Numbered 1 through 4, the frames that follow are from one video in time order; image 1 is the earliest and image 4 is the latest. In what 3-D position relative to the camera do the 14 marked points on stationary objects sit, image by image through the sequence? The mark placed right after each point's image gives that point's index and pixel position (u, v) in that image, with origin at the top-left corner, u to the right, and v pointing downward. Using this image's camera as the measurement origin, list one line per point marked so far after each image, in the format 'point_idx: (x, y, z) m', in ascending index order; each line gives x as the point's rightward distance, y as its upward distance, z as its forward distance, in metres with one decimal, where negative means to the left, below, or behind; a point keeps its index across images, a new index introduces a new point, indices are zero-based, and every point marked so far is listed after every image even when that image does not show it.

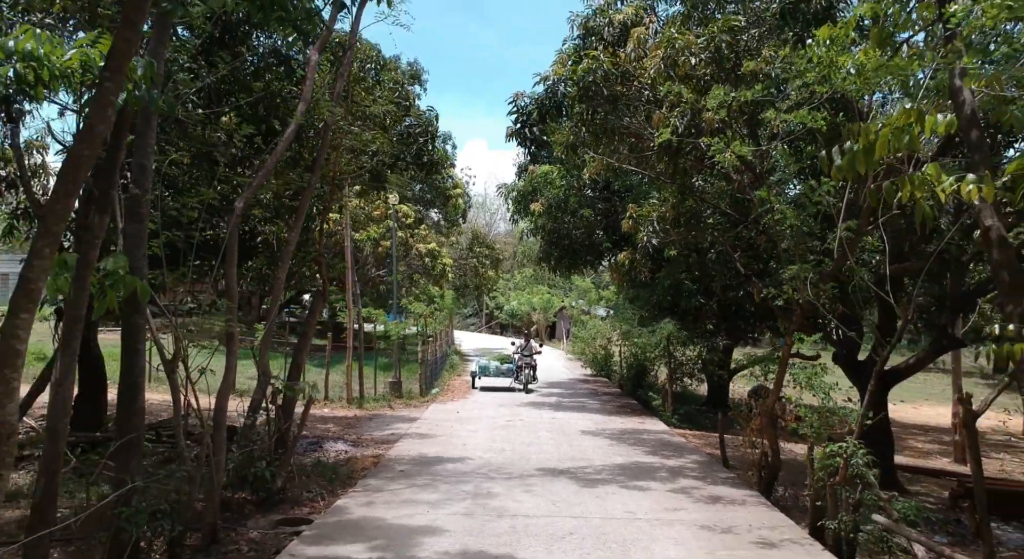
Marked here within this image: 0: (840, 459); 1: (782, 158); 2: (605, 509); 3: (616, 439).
0: (+2.6, -1.4, +7.0) m
1: (+2.5, +1.2, +8.5) m
2: (+0.8, -2.1, +8.0) m
3: (+1.5, -2.4, +13.0) m
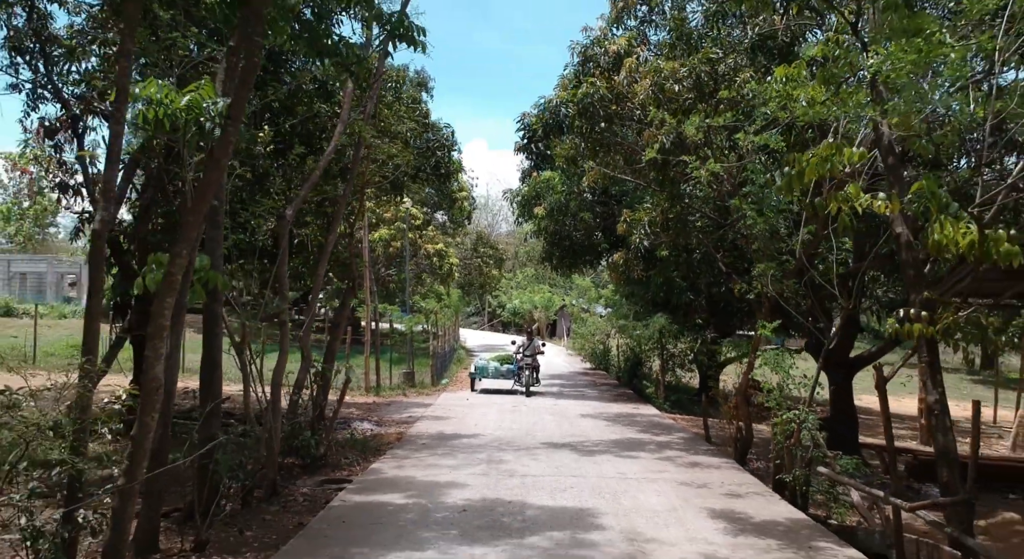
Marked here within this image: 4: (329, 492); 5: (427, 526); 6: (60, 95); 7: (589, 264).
0: (+2.7, -1.4, +8.4) m
1: (+2.6, +1.2, +10.0) m
2: (+0.9, -2.1, +9.5) m
3: (+1.6, -2.3, +14.4) m
4: (-1.9, -2.2, +8.9) m
5: (-0.7, -2.0, +7.2) m
6: (-6.3, +2.6, +12.1) m
7: (+1.6, +0.3, +18.3) m
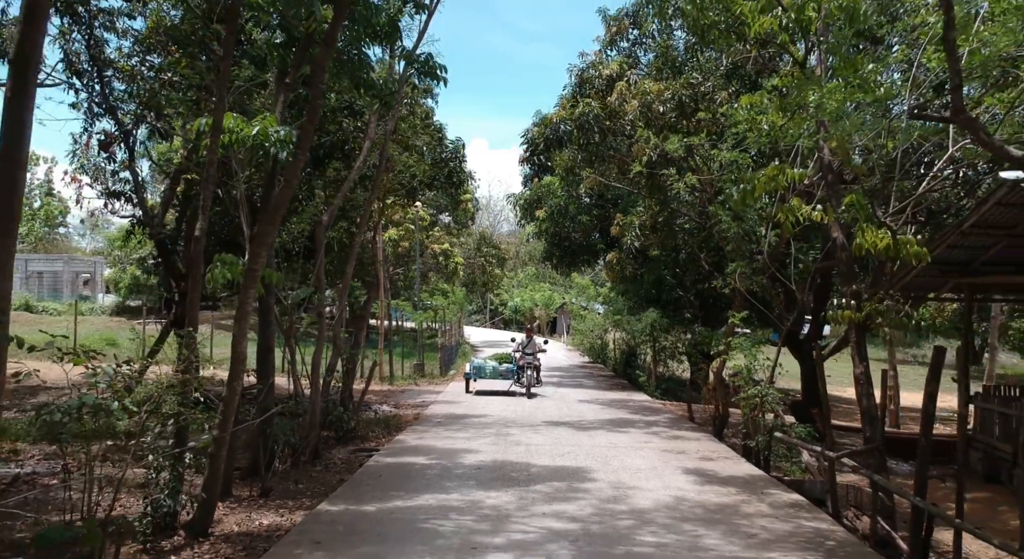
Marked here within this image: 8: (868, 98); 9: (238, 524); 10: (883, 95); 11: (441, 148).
0: (+2.8, -1.3, +9.9) m
1: (+2.7, +1.3, +11.5) m
2: (+1.0, -2.0, +11.0) m
3: (+1.7, -2.3, +15.9) m
4: (-1.8, -2.1, +10.4) m
5: (-0.6, -2.0, +8.7) m
6: (-6.2, +2.7, +13.6) m
7: (+1.7, +0.4, +19.8) m
8: (+3.2, +1.6, +7.6) m
9: (-2.3, -2.0, +7.3) m
10: (+3.3, +1.6, +7.7) m
11: (-1.2, +2.2, +14.9) m
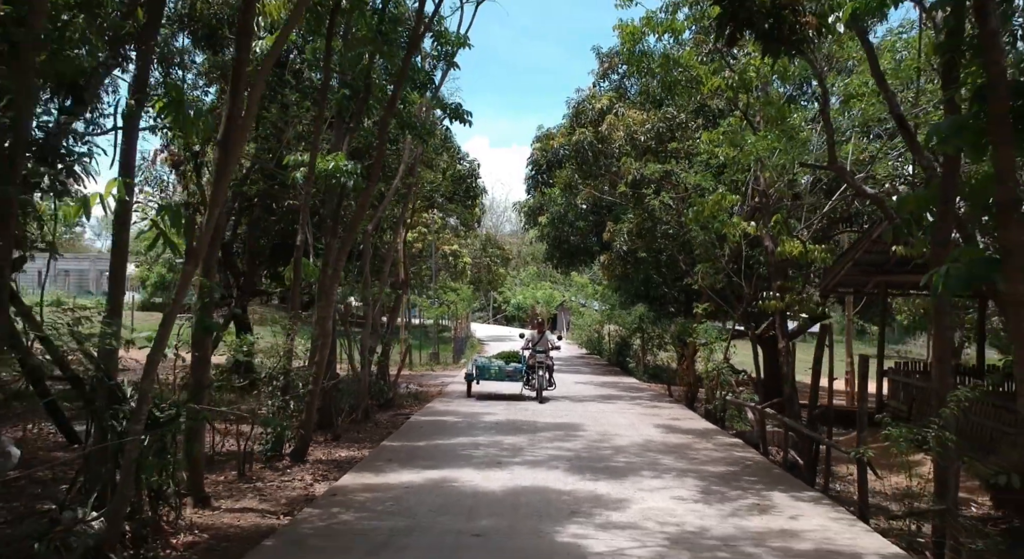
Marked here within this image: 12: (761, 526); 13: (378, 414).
0: (+2.9, -1.3, +12.5) m
1: (+2.8, +1.3, +14.1) m
2: (+1.2, -2.0, +13.6) m
3: (+1.8, -2.3, +18.5) m
4: (-1.7, -2.1, +13.1) m
5: (-0.5, -2.0, +11.4) m
6: (-6.1, +2.7, +16.3) m
7: (+1.8, +0.4, +22.4) m
8: (+3.4, +1.6, +10.2) m
9: (-2.1, -2.0, +10.0) m
10: (+3.4, +1.7, +10.3) m
11: (-1.1, +2.3, +17.6) m
12: (+1.8, -1.7, +6.2) m
13: (-2.1, -2.1, +13.4) m
